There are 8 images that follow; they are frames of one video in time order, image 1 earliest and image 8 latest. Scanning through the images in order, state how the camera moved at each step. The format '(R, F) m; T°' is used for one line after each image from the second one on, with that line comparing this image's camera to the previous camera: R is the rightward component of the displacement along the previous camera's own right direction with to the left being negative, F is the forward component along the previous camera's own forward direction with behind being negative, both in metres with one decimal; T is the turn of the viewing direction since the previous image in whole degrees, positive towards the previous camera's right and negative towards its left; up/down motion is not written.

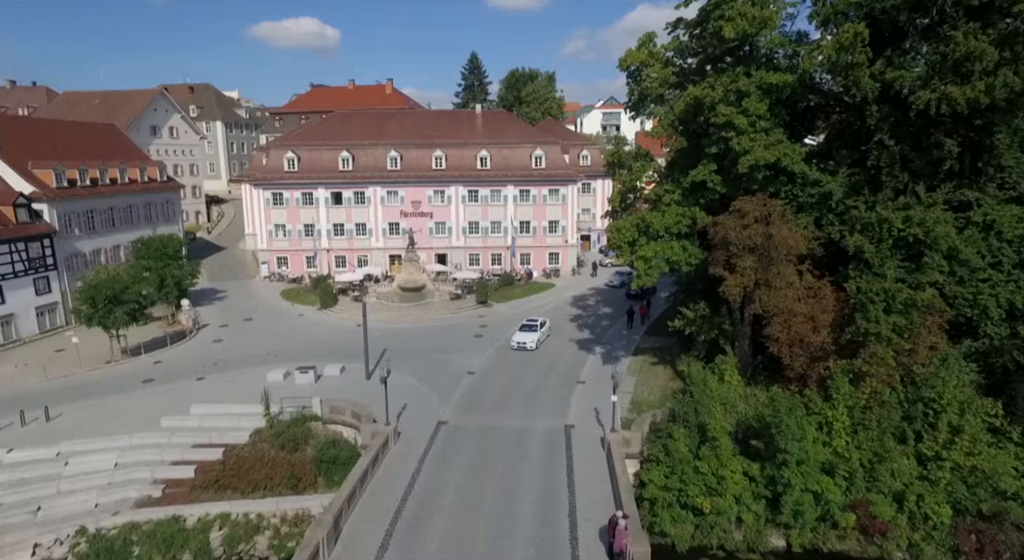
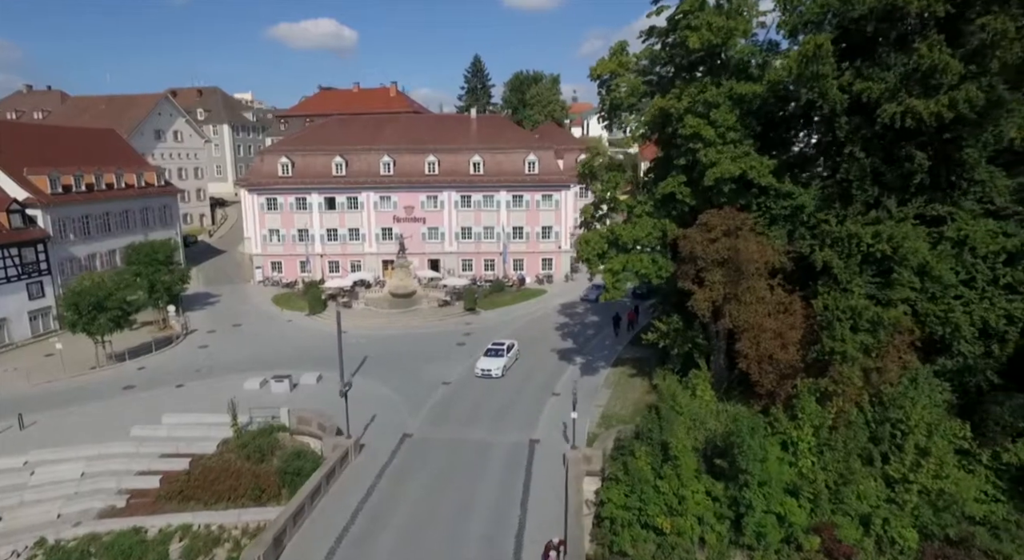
(+1.8, +0.2) m; -2°
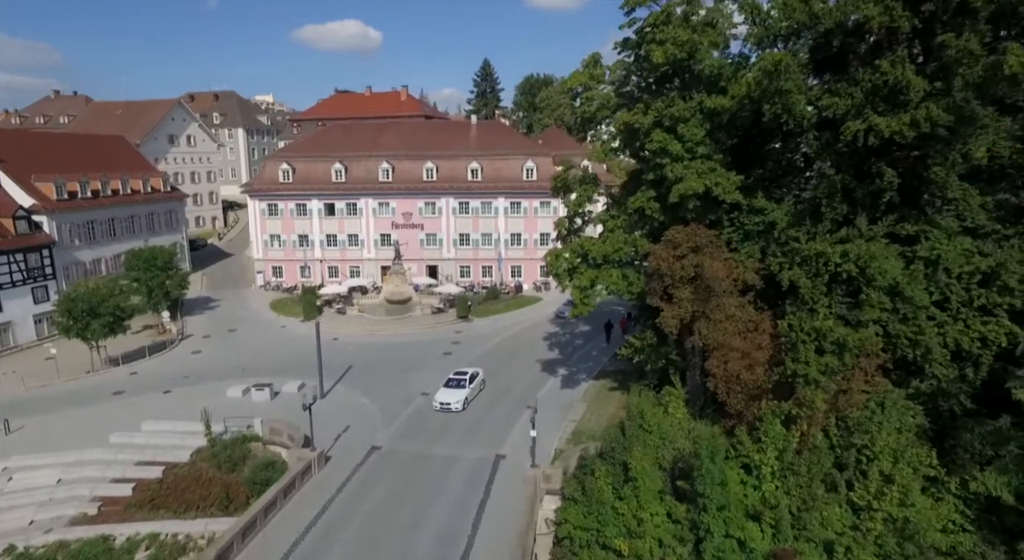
(+2.0, +0.1) m; -2°
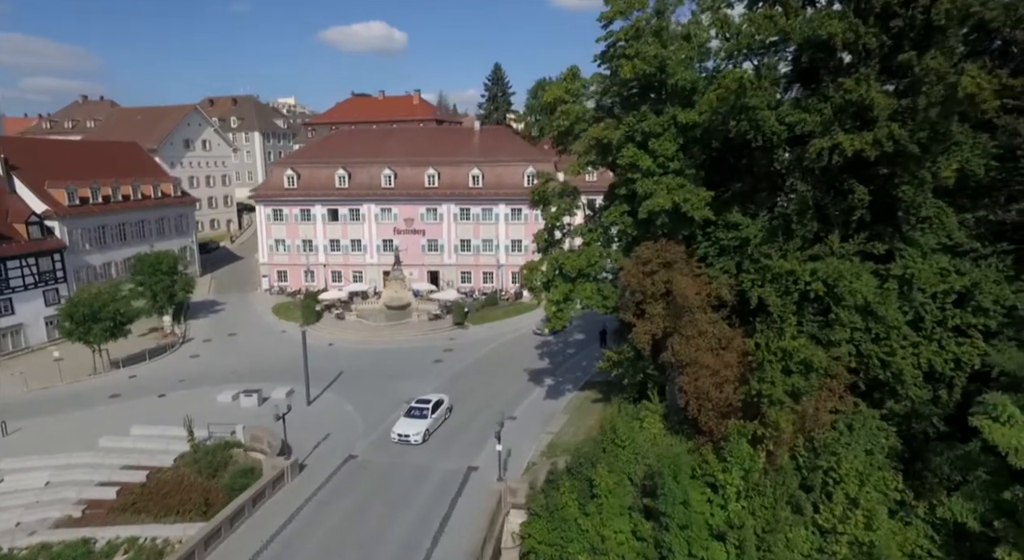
(+1.8, -0.1) m; -2°
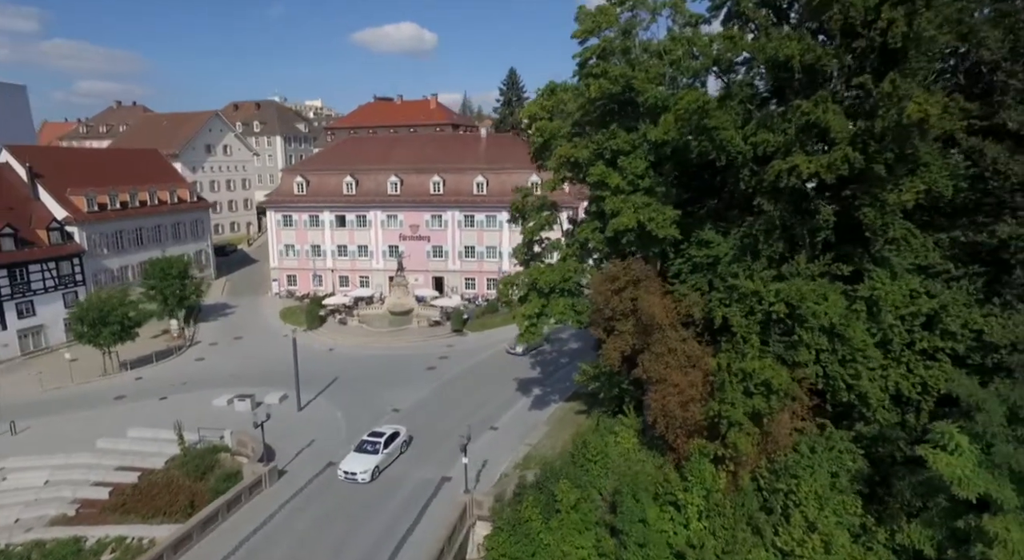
(+2.0, -0.3) m; -3°
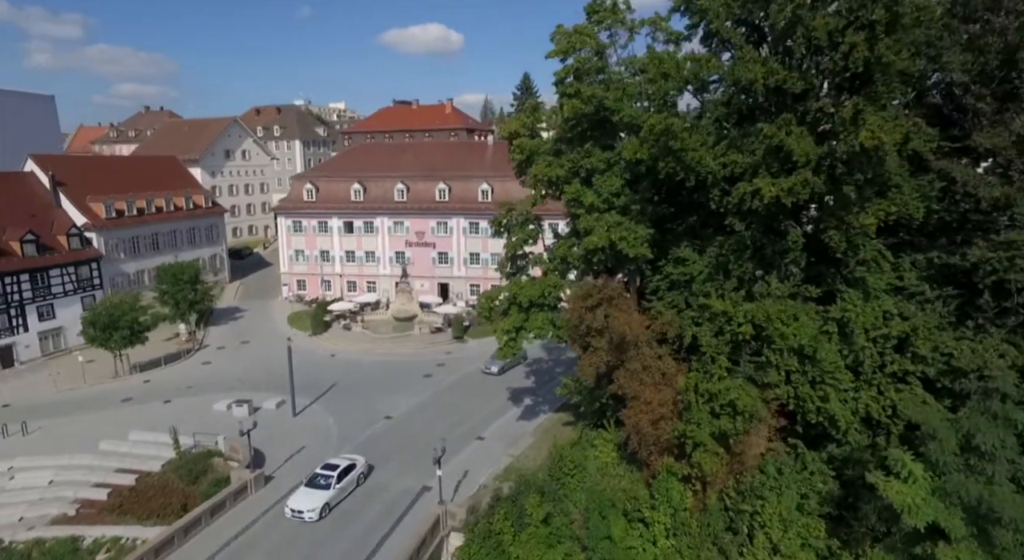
(+1.7, -0.3) m; -2°
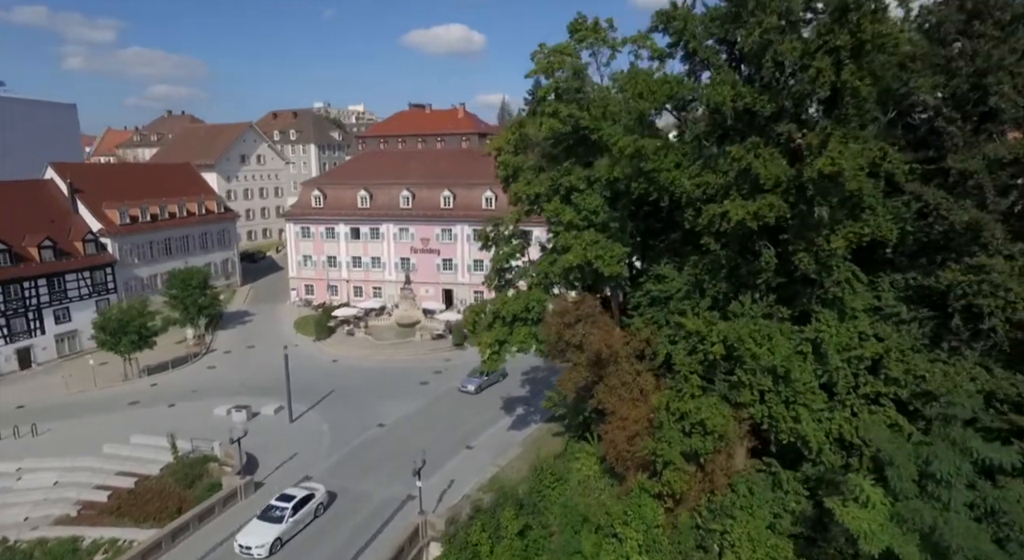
(+1.4, -0.3) m; -2°
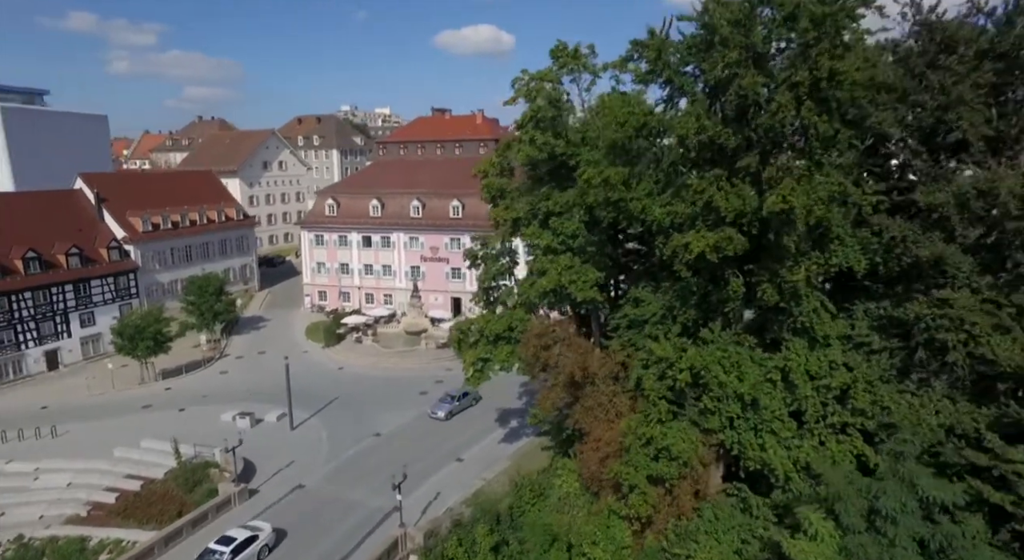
(+1.8, -0.5) m; -3°
